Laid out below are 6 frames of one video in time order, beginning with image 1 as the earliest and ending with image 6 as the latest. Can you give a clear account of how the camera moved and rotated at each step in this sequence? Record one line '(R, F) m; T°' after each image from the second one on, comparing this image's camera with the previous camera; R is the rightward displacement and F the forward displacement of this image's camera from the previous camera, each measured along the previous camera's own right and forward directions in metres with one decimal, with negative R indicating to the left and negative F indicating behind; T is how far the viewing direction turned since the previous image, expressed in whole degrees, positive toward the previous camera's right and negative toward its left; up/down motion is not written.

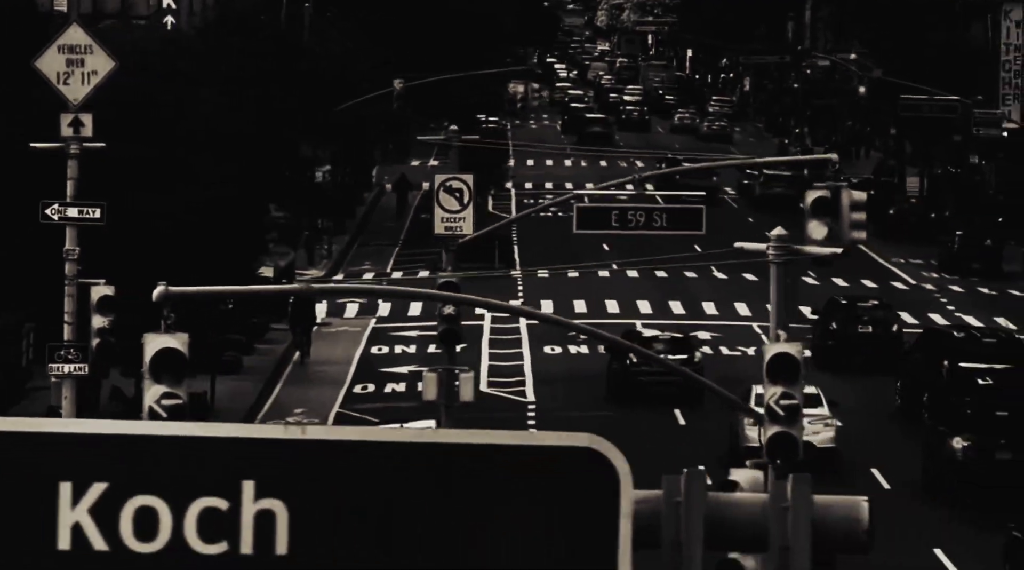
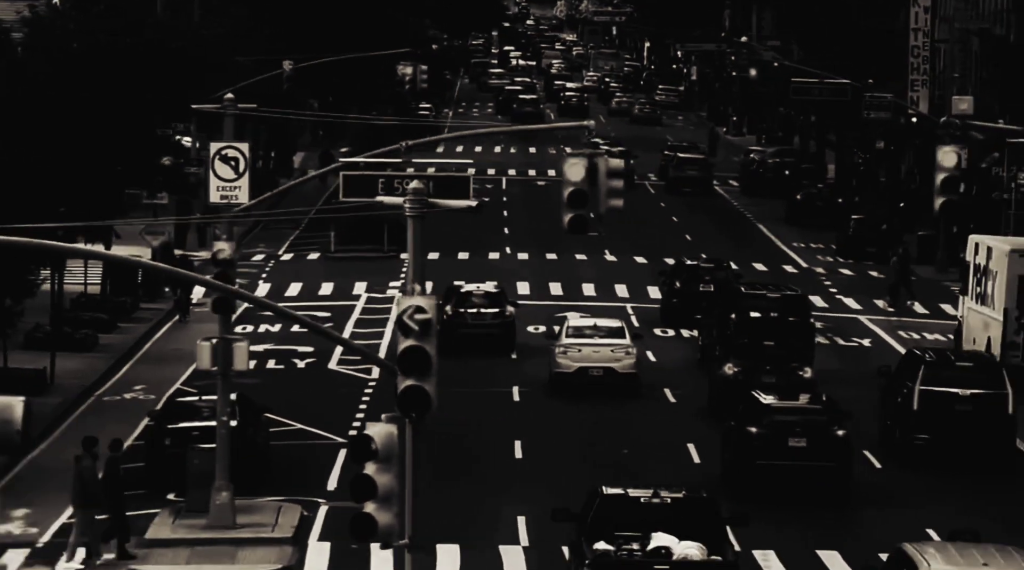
(+2.1, 0.0) m; +2°
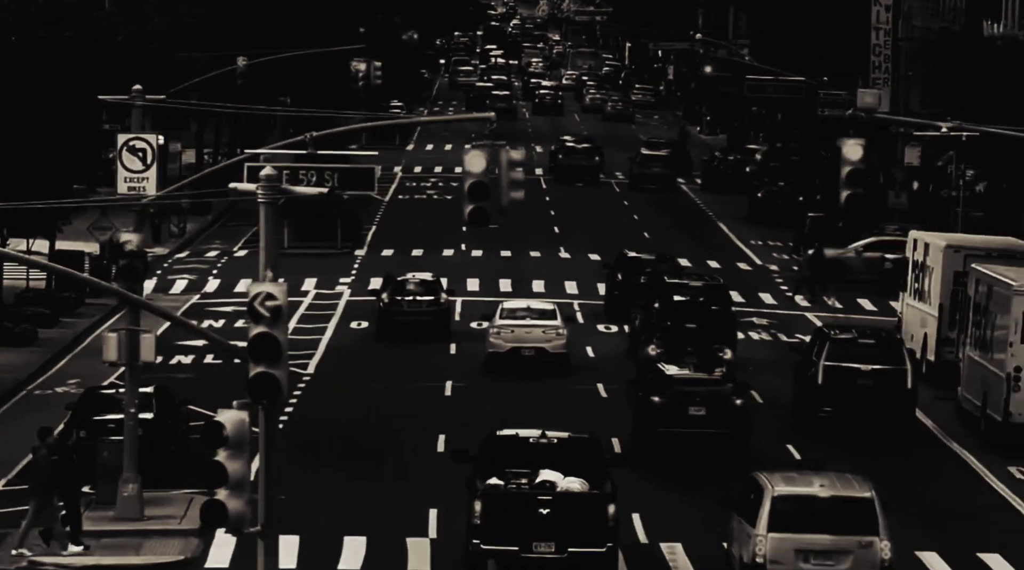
(+0.8, 0.0) m; +1°
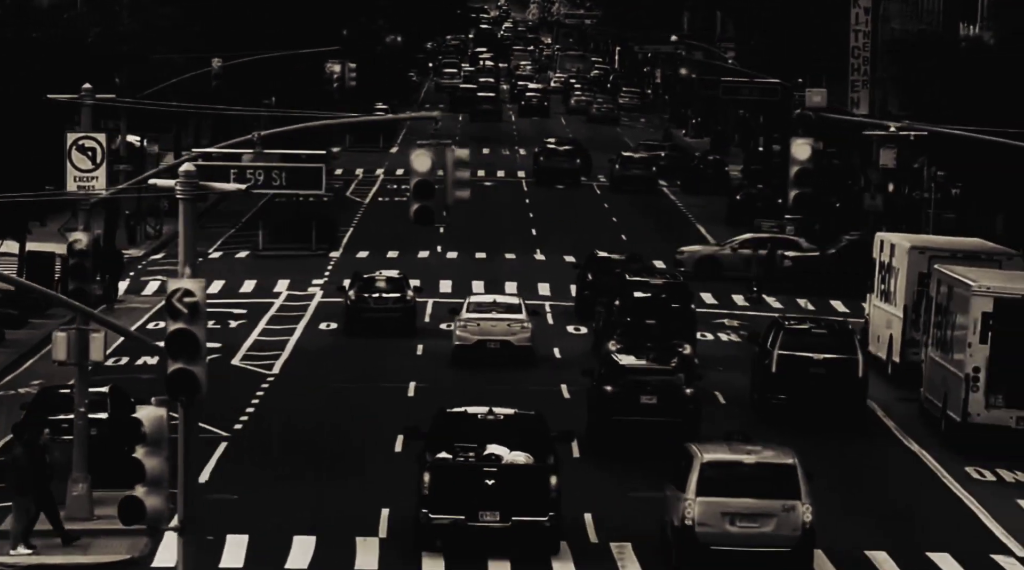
(+0.5, 0.0) m; 0°
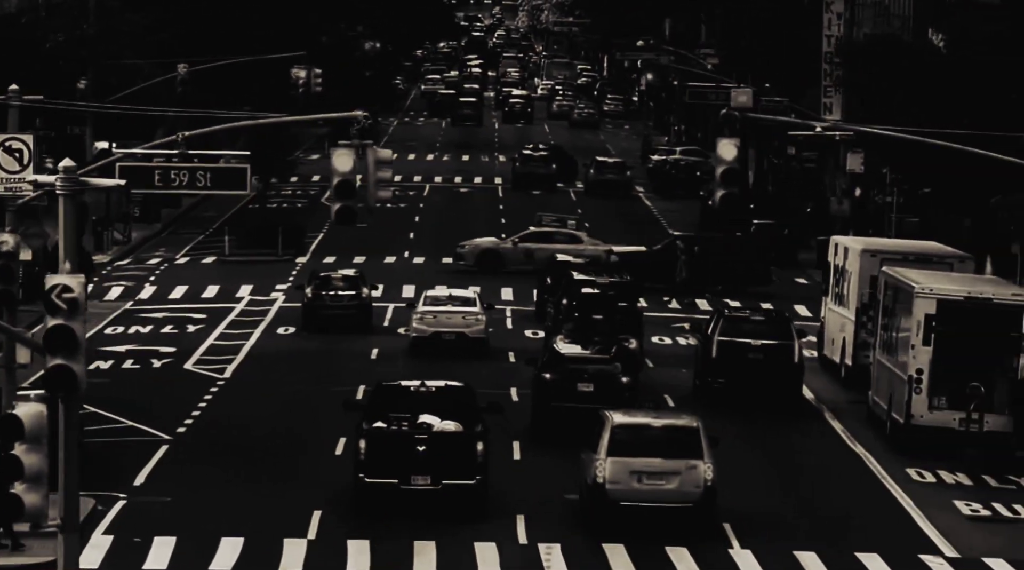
(+0.7, 0.0) m; 0°
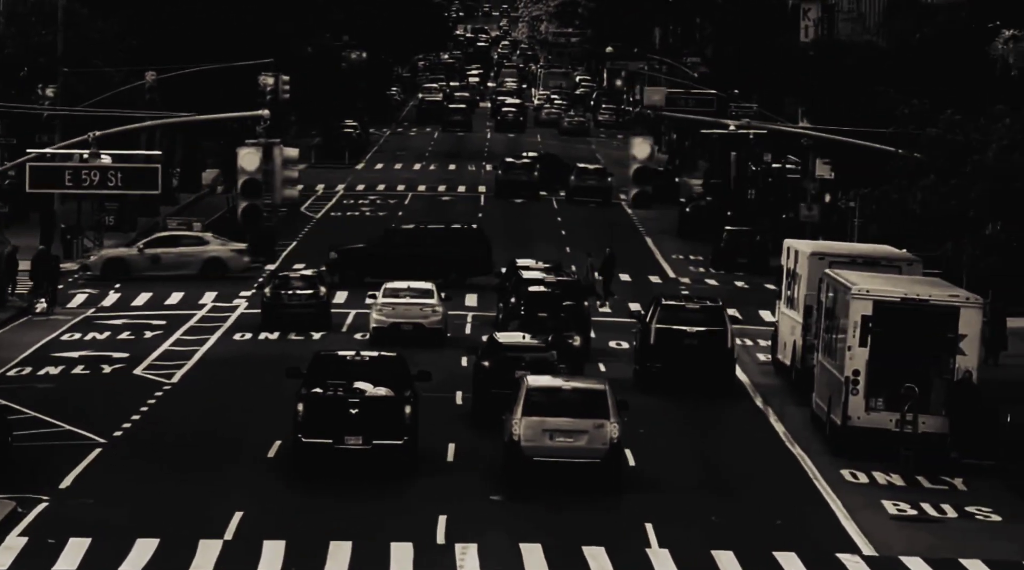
(+1.0, 0.0) m; 0°
